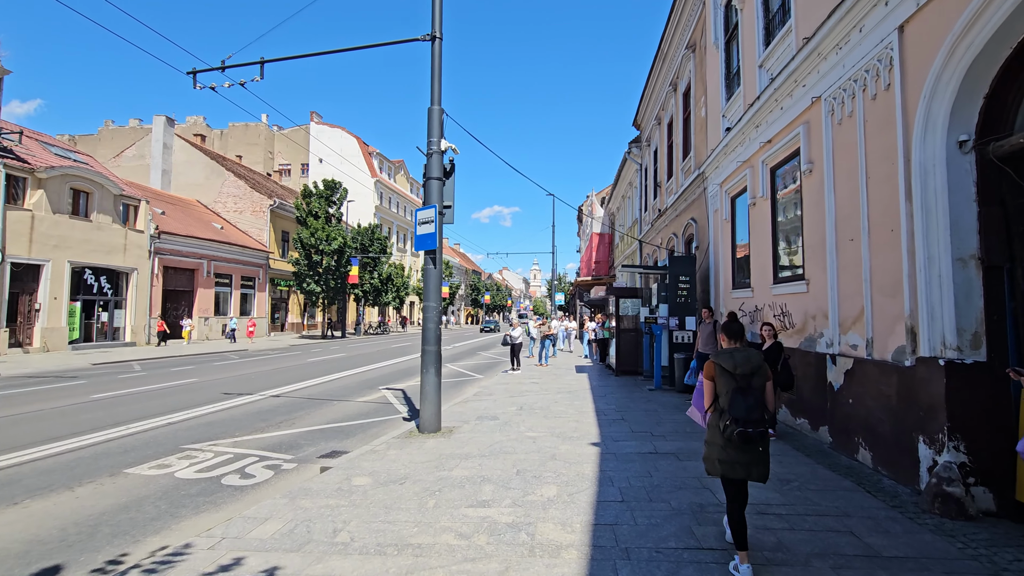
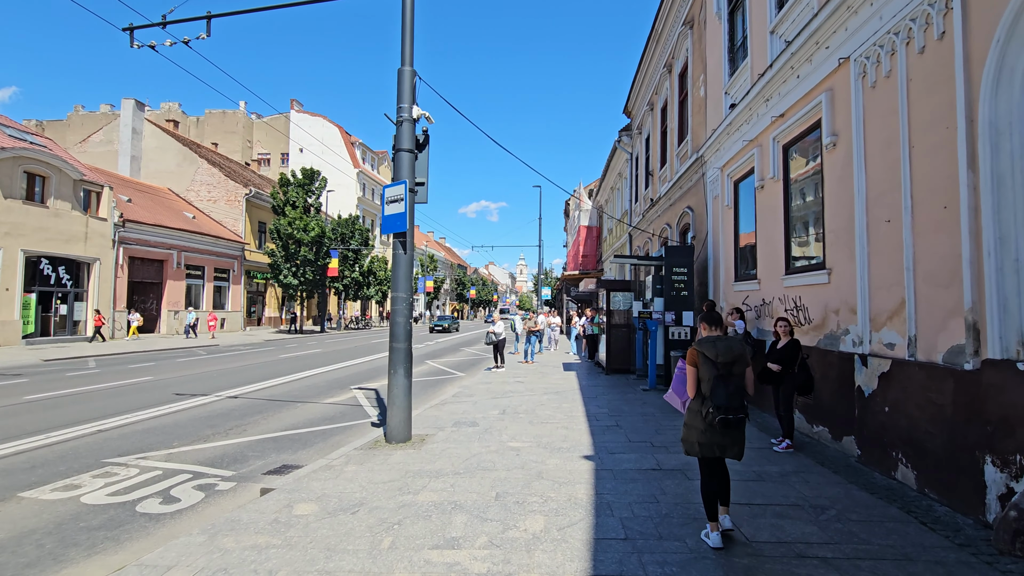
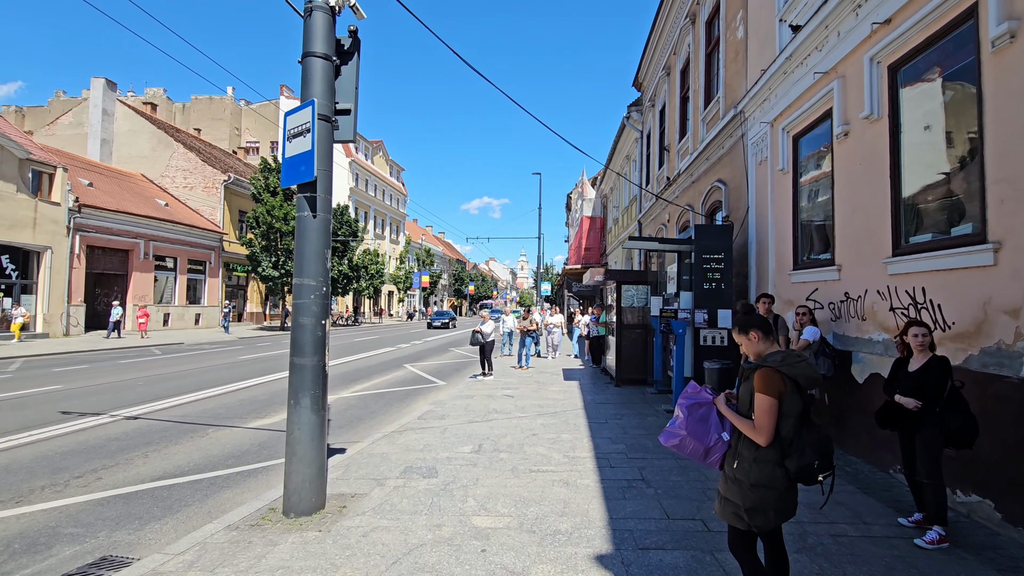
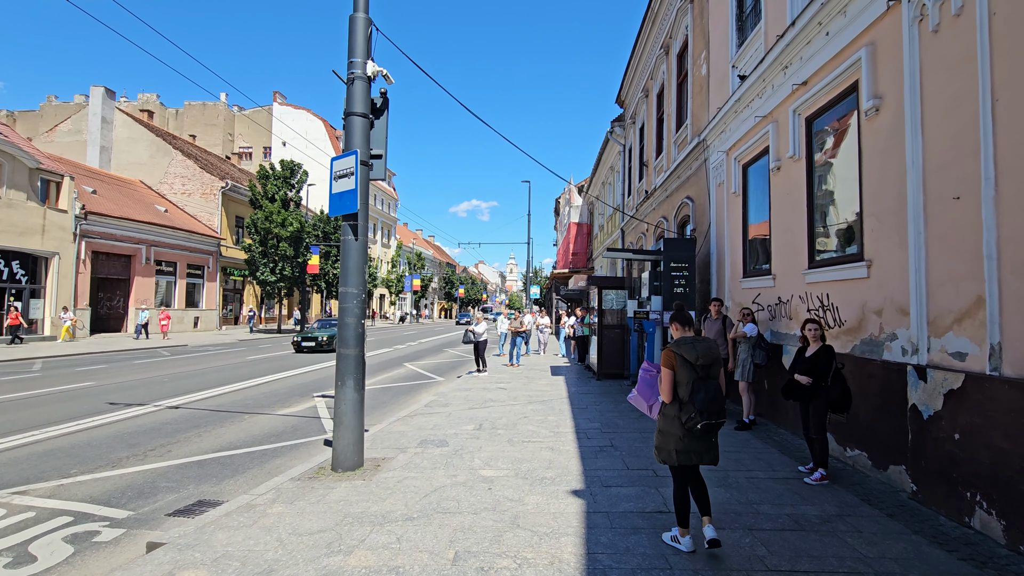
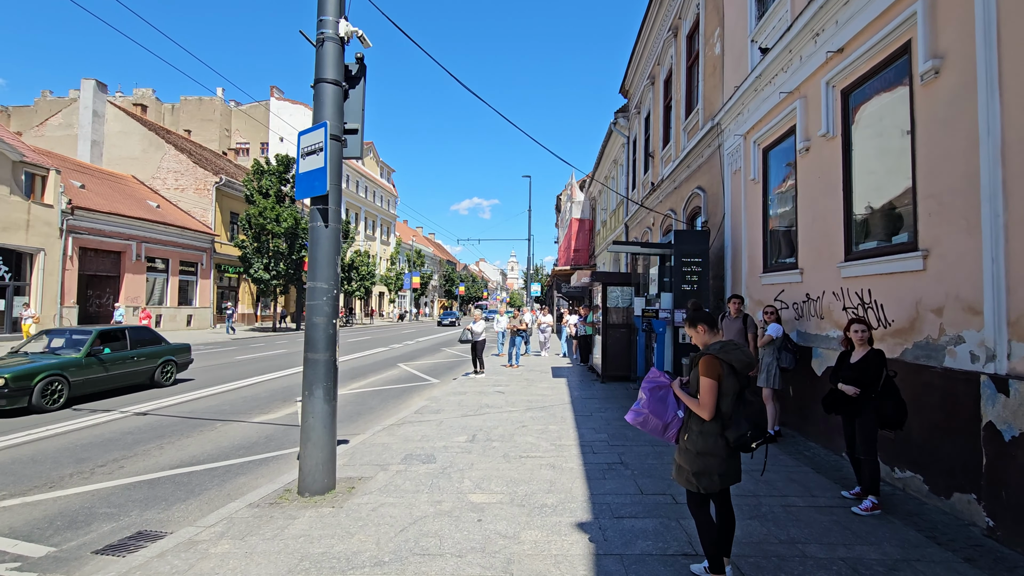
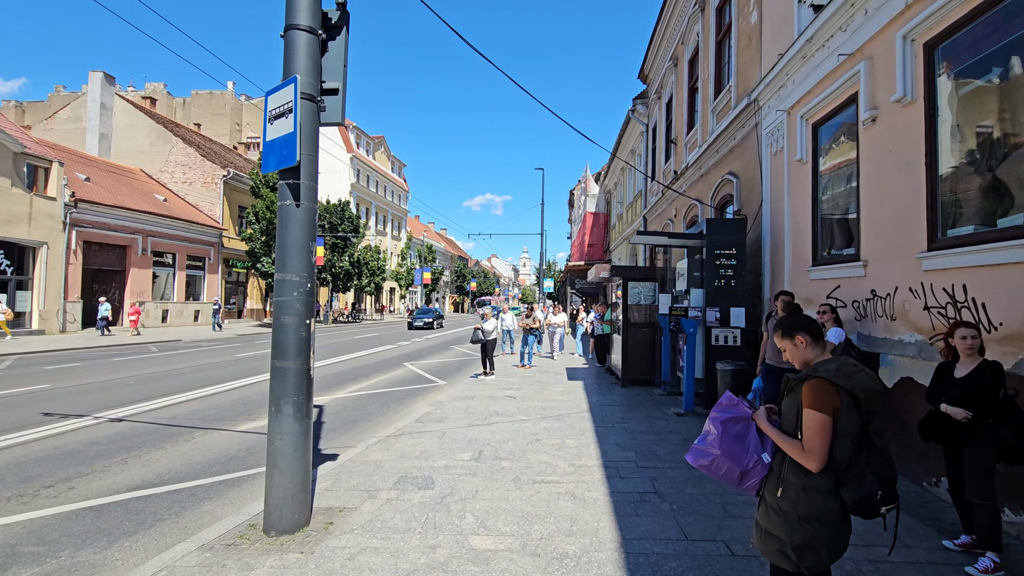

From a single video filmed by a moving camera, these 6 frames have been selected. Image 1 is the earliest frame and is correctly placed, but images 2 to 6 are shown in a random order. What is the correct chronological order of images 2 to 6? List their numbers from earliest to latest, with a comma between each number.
2, 4, 5, 3, 6
